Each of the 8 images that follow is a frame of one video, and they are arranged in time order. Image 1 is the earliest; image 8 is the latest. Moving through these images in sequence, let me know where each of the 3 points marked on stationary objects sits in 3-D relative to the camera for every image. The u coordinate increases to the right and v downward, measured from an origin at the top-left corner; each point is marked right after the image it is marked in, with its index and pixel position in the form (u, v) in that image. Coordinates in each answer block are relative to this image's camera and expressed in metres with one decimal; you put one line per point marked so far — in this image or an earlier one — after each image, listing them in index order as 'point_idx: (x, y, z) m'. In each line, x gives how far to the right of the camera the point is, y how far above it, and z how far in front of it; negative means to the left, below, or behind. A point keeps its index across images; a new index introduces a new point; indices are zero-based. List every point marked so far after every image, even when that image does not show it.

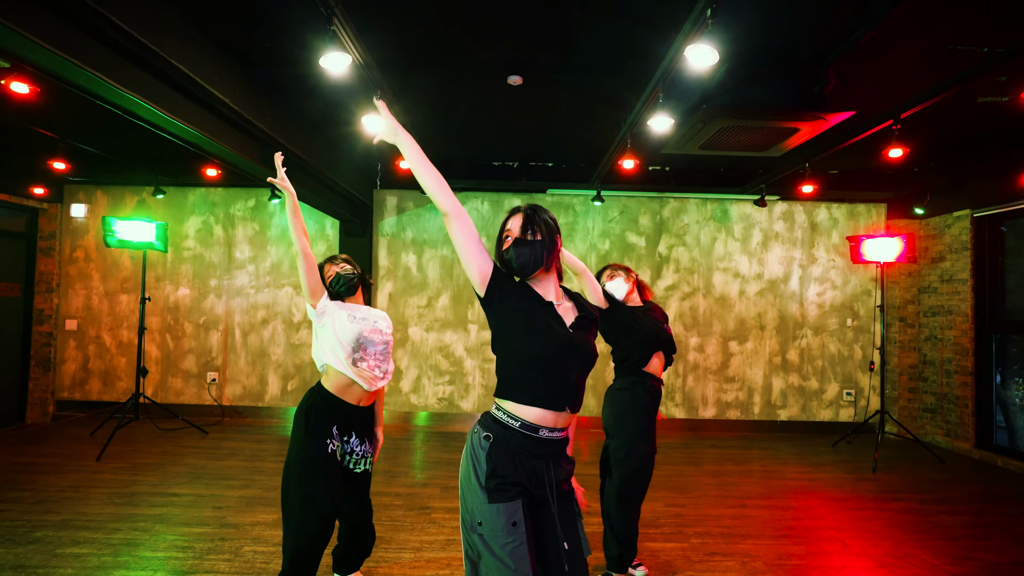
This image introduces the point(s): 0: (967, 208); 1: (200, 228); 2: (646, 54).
0: (+4.1, +0.7, +5.2) m
1: (-3.3, +0.6, +6.2) m
2: (+0.7, +1.2, +2.9) m
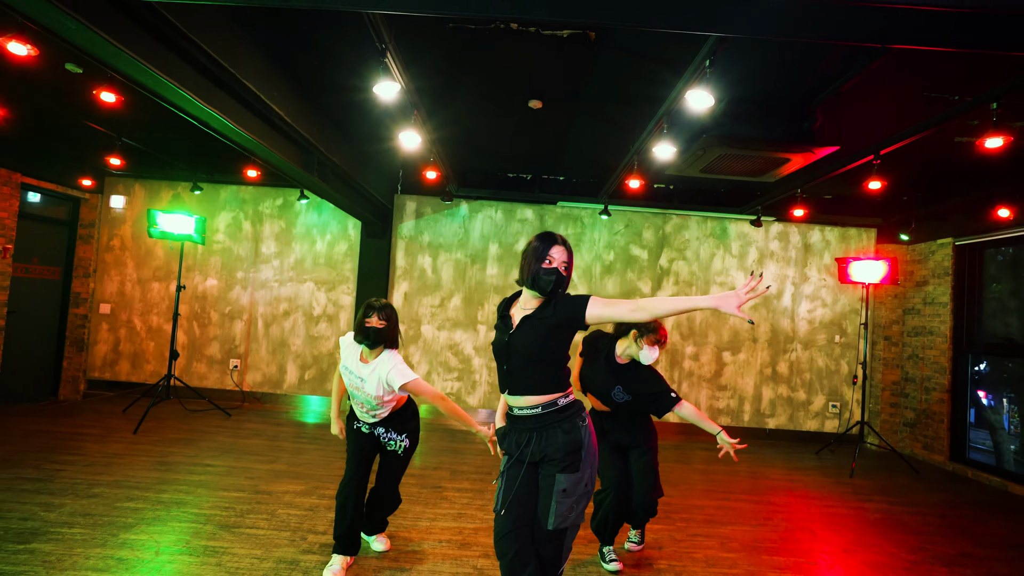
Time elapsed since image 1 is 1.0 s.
0: (+4.2, +0.5, +5.6) m
1: (-3.2, +0.7, +6.6) m
2: (+0.8, +1.1, +3.3) m
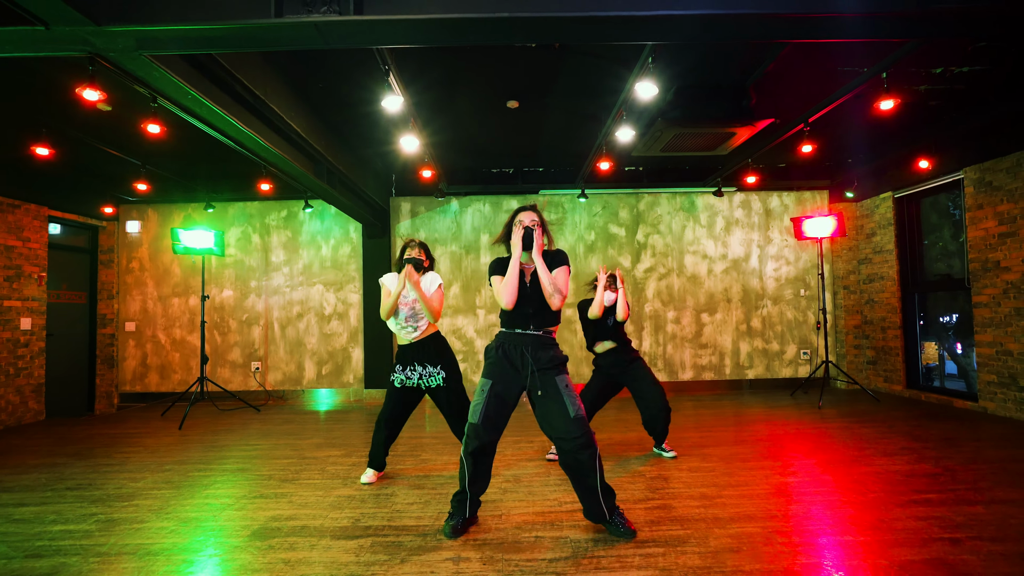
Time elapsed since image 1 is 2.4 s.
0: (+4.0, +1.0, +6.2) m
1: (-3.3, +0.6, +7.1) m
2: (+0.7, +1.4, +3.9) m
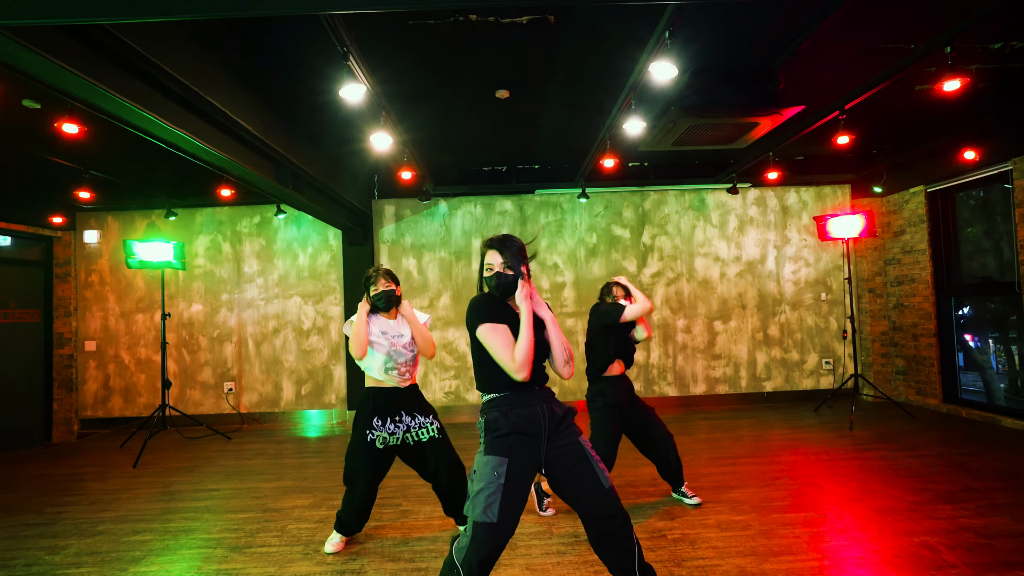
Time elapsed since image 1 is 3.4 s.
0: (+4.0, +1.0, +5.6) m
1: (-3.4, +0.5, +6.5) m
2: (+0.6, +1.3, +3.3) m
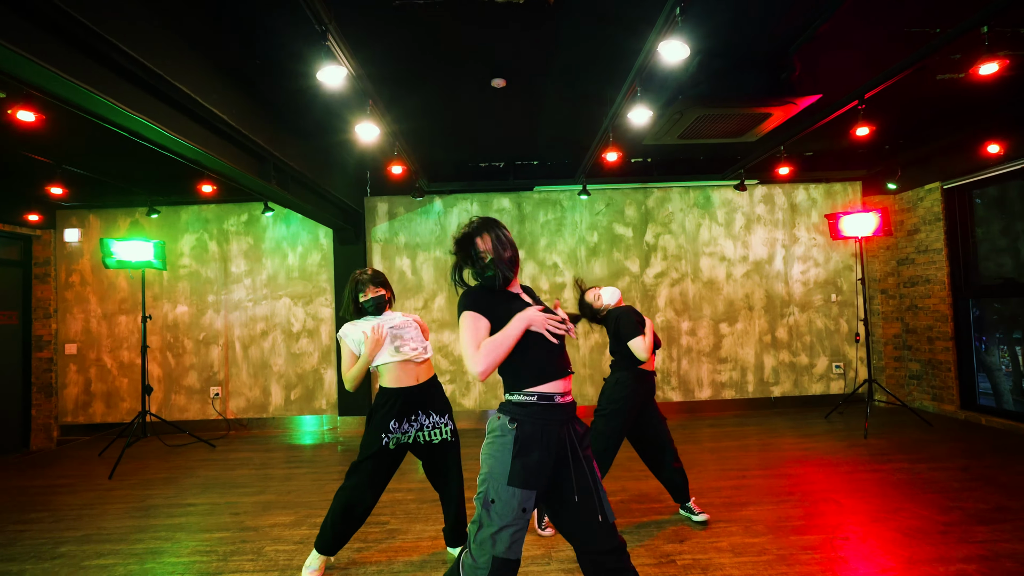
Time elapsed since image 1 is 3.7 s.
0: (+4.0, +1.0, +5.4) m
1: (-3.4, +0.5, +6.2) m
2: (+0.6, +1.2, +3.1) m
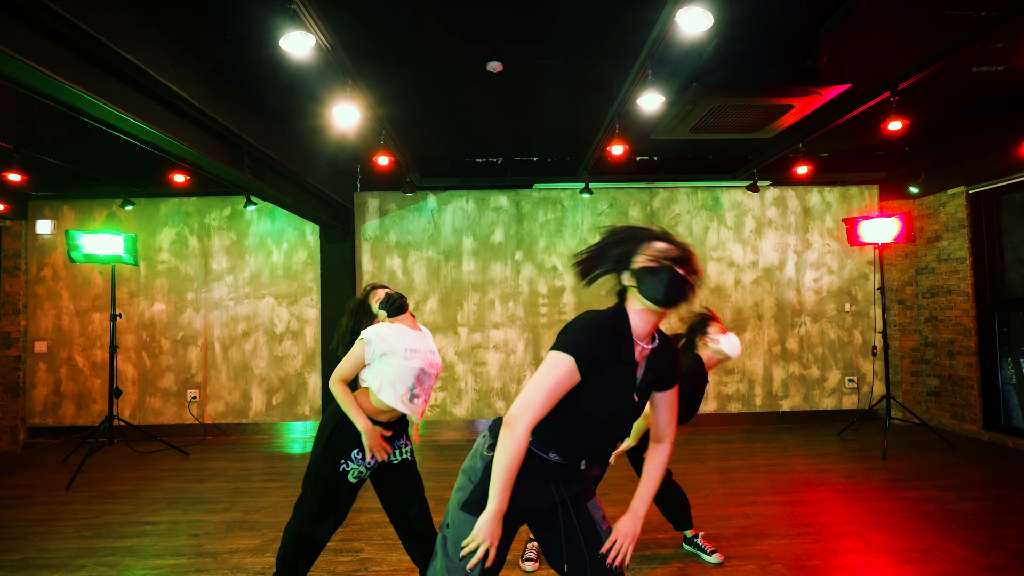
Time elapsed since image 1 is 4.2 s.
0: (+3.9, +0.9, +5.1) m
1: (-3.4, +0.5, +5.9) m
2: (+0.6, +1.2, +2.8) m
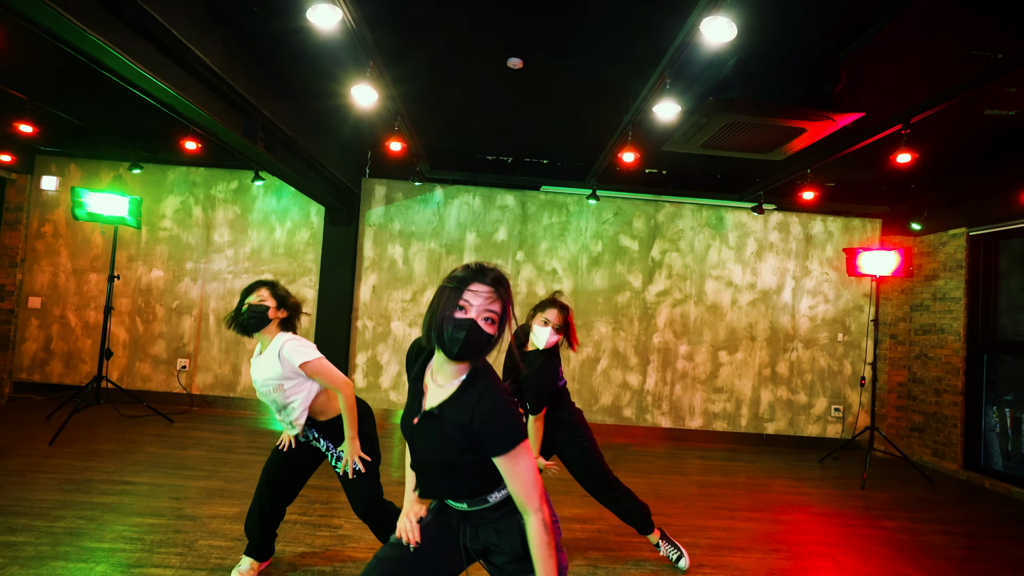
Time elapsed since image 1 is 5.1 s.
0: (+4.0, +0.5, +5.1) m
1: (-3.4, +0.8, +5.9) m
2: (+0.7, +1.2, +2.8) m
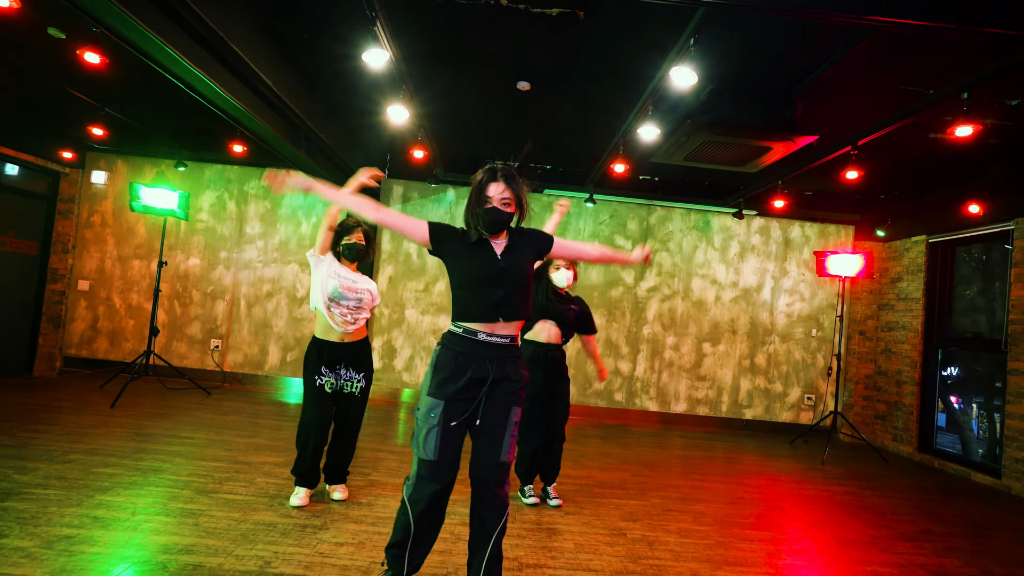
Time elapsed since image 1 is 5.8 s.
0: (+4.0, +0.5, +5.7) m
1: (-3.3, +1.0, +6.5) m
2: (+0.7, +1.2, +3.4) m
